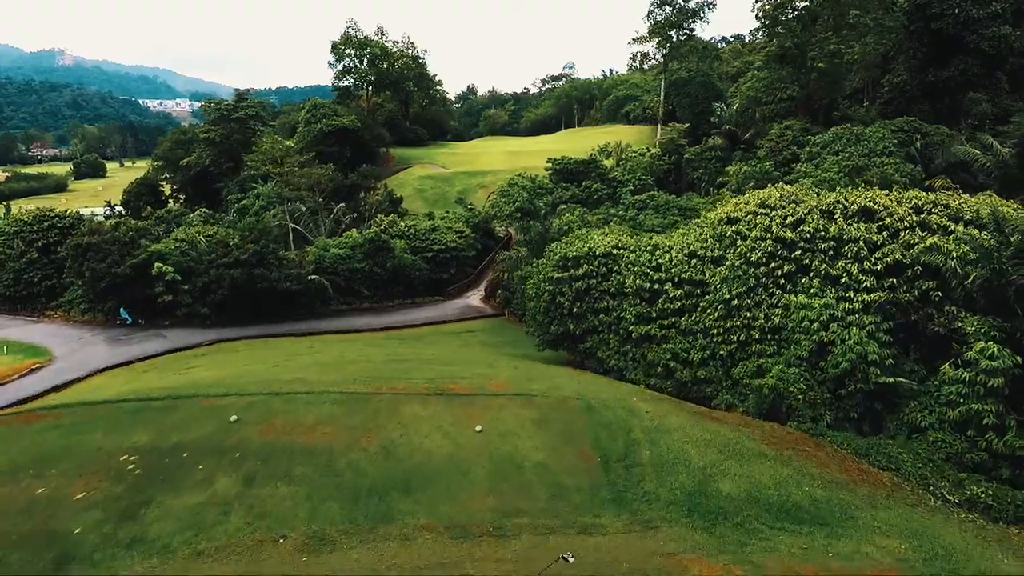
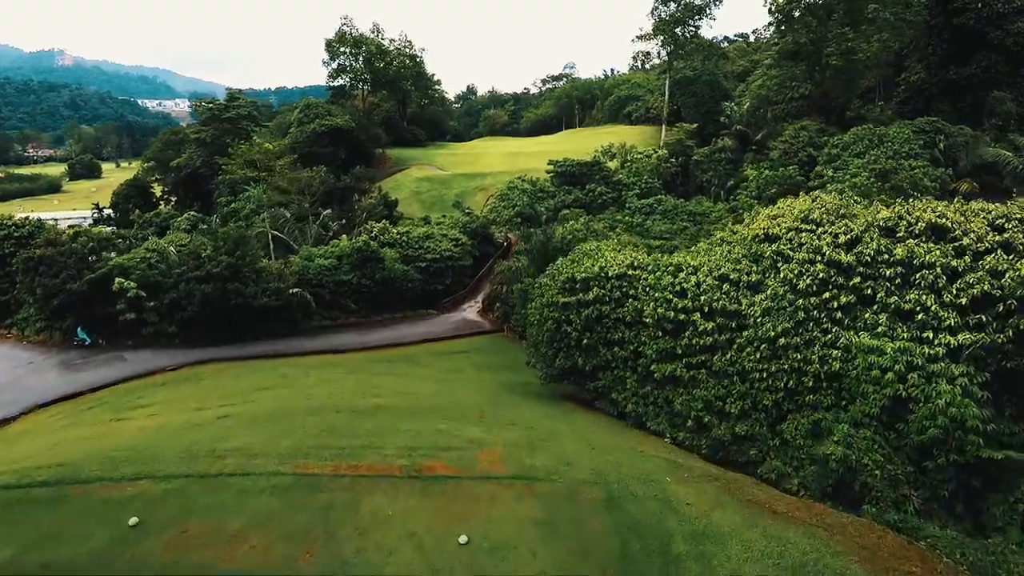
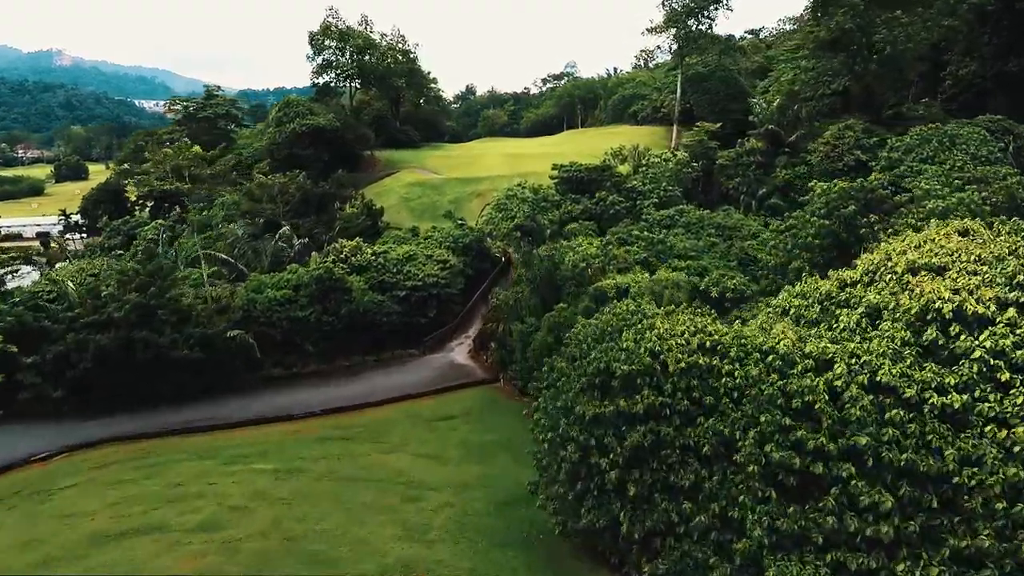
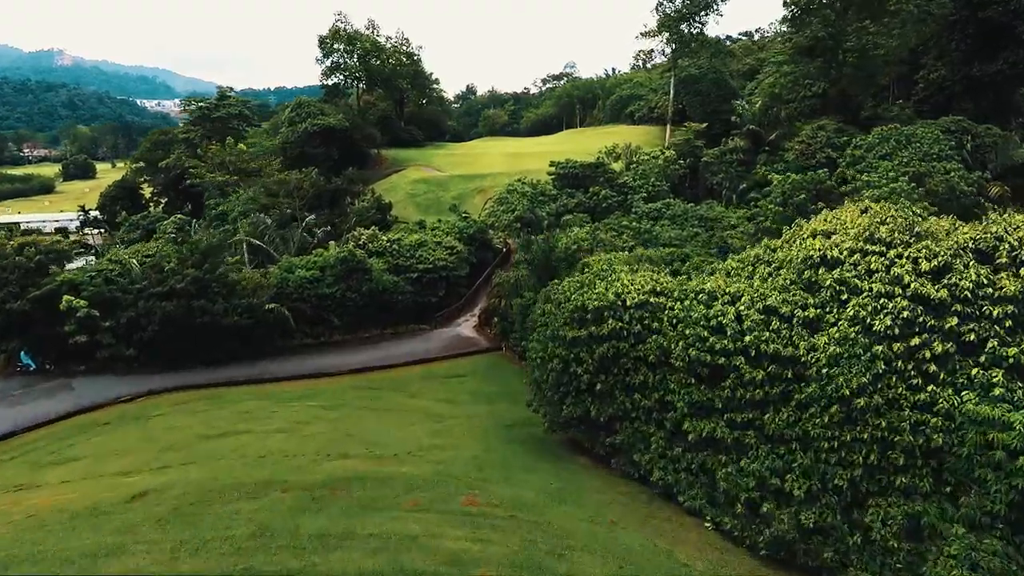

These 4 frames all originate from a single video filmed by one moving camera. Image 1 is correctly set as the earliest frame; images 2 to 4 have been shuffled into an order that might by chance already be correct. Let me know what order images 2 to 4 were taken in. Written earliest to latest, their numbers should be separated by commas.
2, 4, 3
